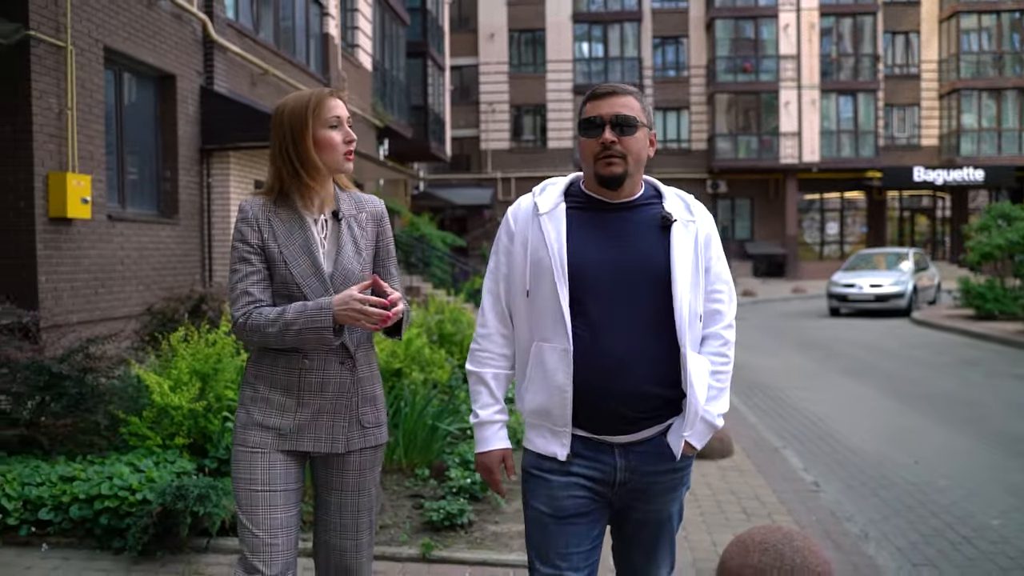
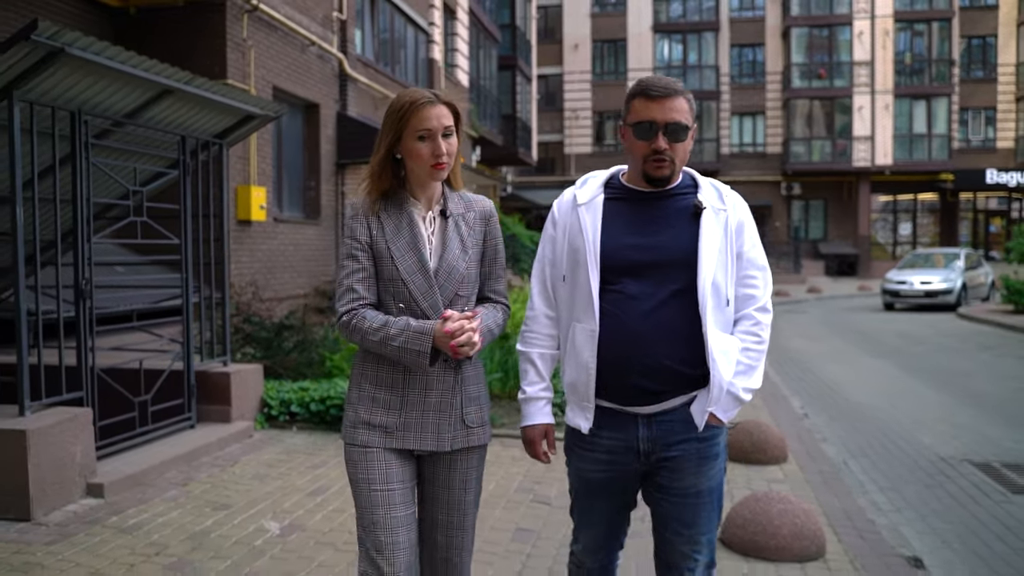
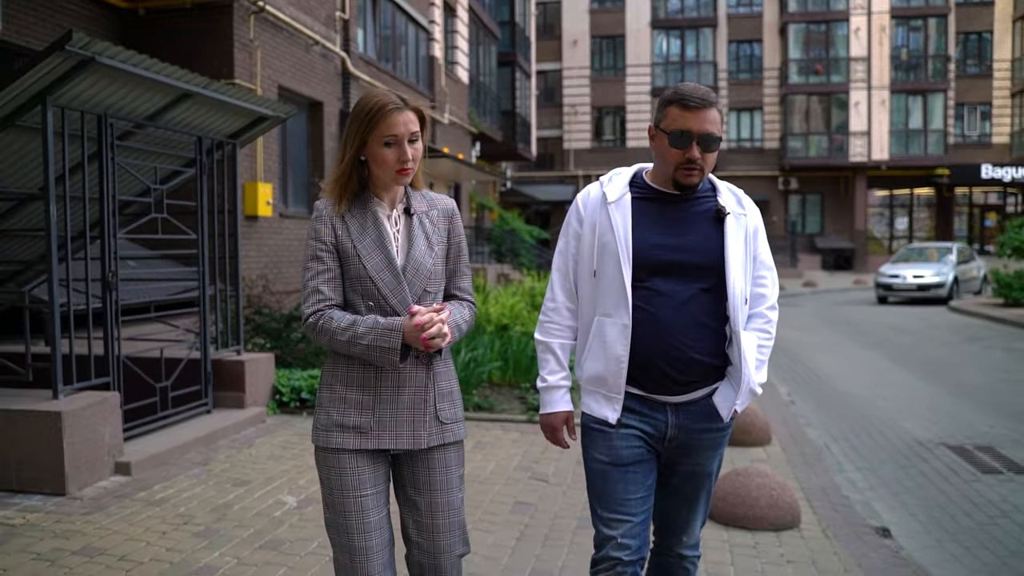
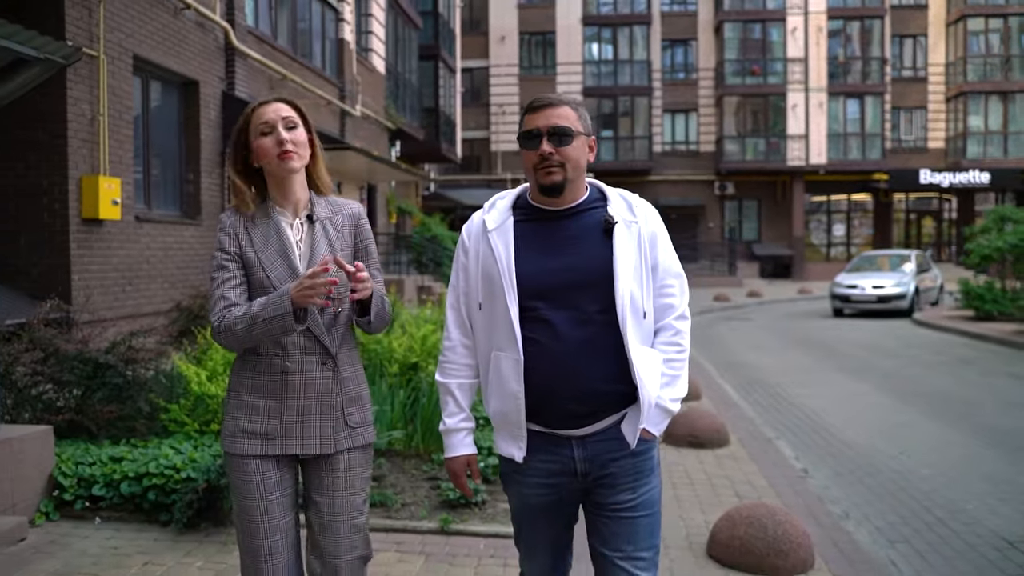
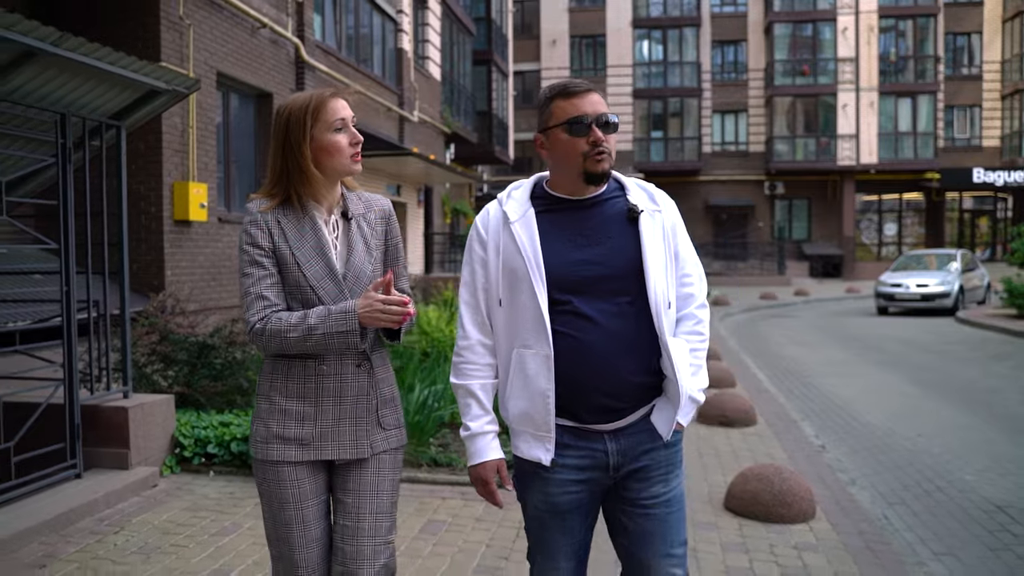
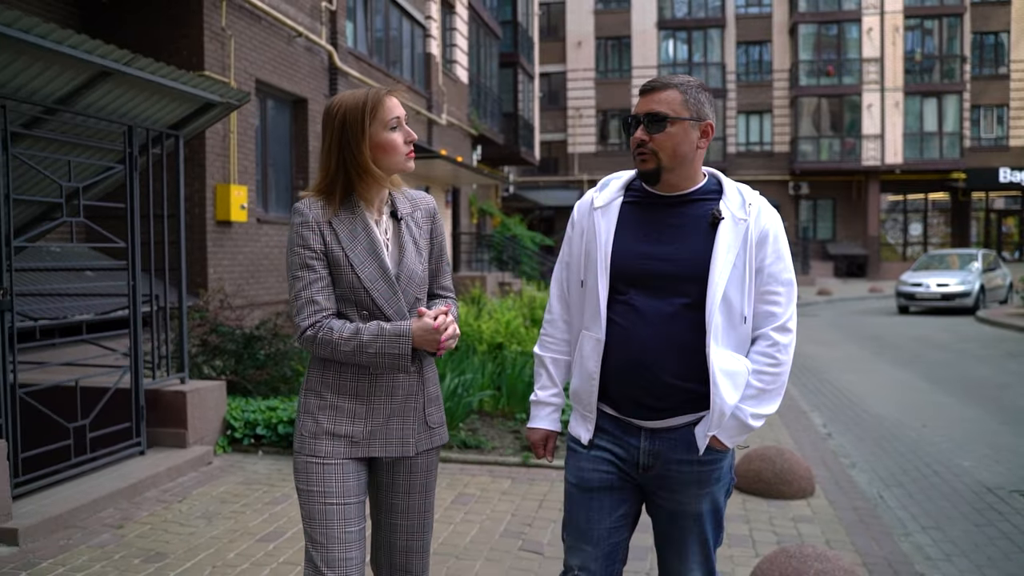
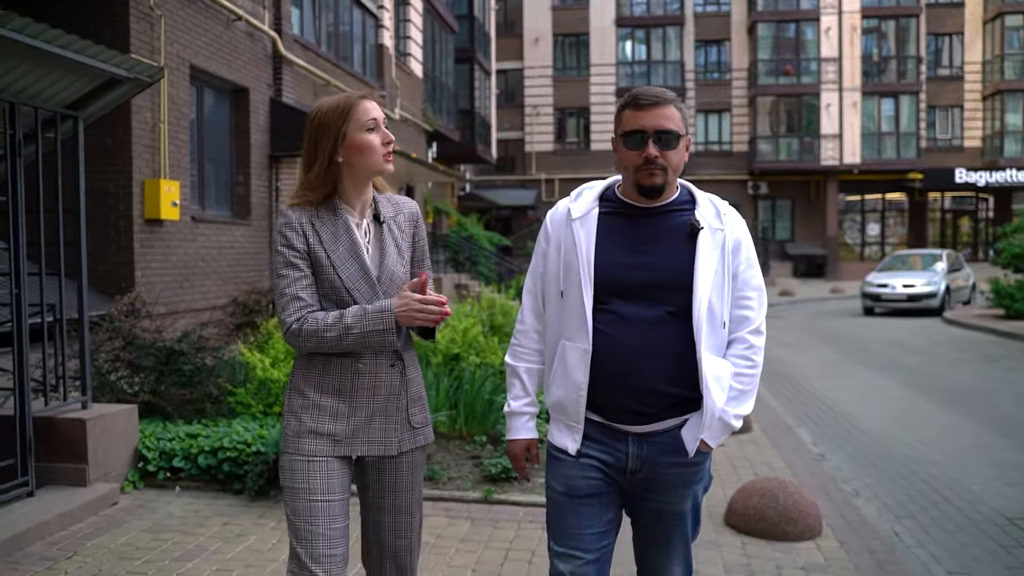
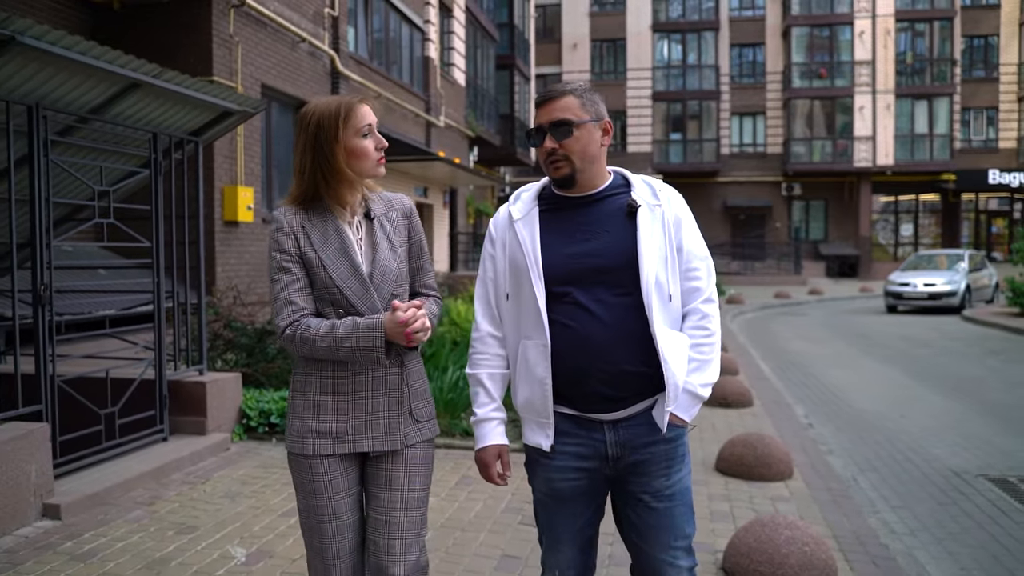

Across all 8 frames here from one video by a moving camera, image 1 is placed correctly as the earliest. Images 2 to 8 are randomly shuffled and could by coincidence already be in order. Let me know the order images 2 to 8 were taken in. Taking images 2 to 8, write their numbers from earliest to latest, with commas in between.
4, 7, 5, 6, 8, 2, 3
